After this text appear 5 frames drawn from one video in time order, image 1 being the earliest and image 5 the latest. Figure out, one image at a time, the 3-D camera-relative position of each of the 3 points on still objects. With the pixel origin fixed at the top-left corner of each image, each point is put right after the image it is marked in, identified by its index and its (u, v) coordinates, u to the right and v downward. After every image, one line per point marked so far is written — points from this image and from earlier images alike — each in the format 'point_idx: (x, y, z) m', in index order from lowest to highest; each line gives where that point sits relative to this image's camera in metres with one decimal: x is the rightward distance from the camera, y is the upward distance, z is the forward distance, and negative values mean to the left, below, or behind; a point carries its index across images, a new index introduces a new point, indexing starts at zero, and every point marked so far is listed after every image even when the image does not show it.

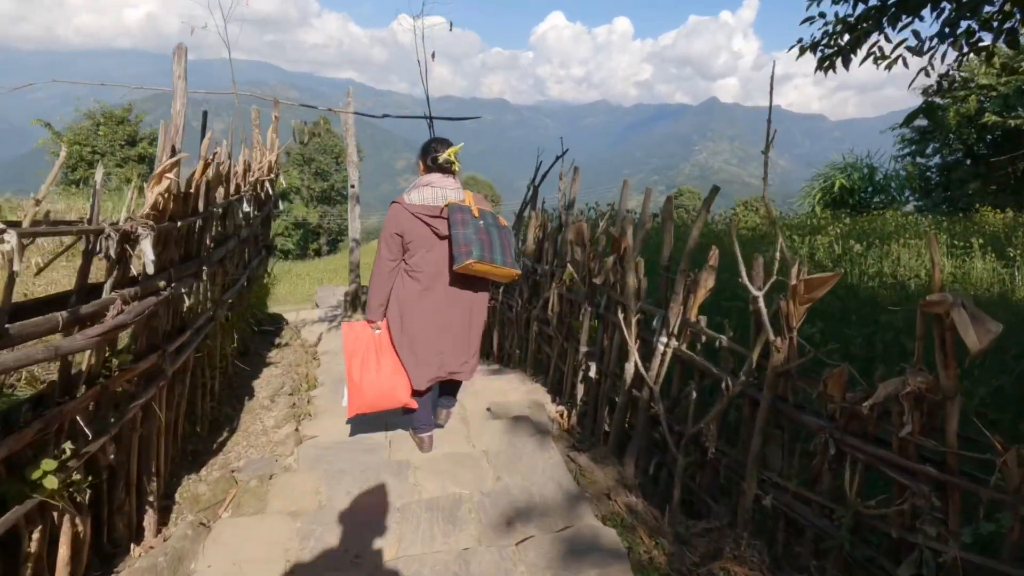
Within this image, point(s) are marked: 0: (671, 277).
0: (+0.9, +0.1, +3.1) m
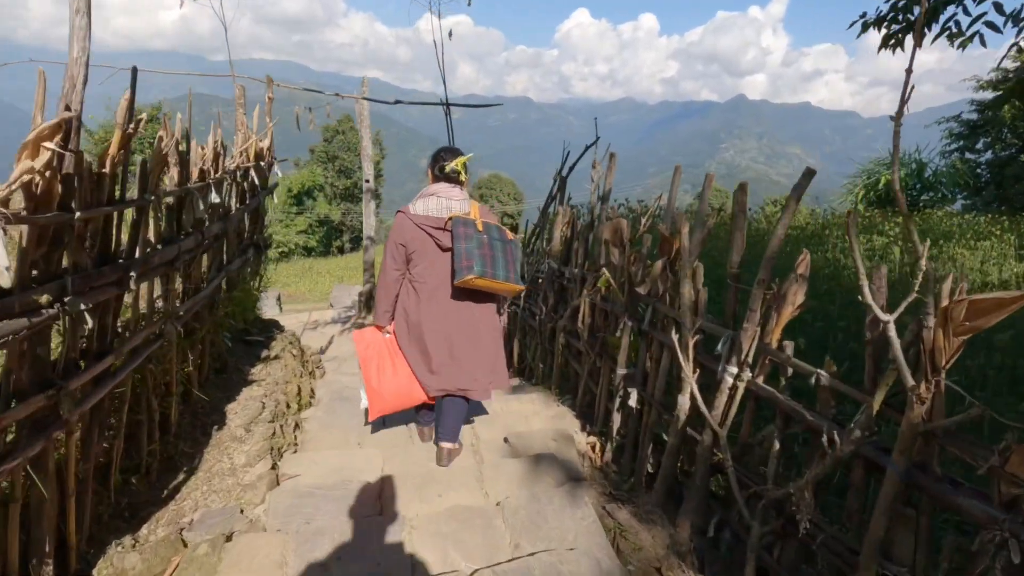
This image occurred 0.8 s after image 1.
0: (+1.0, 0.0, +2.4) m
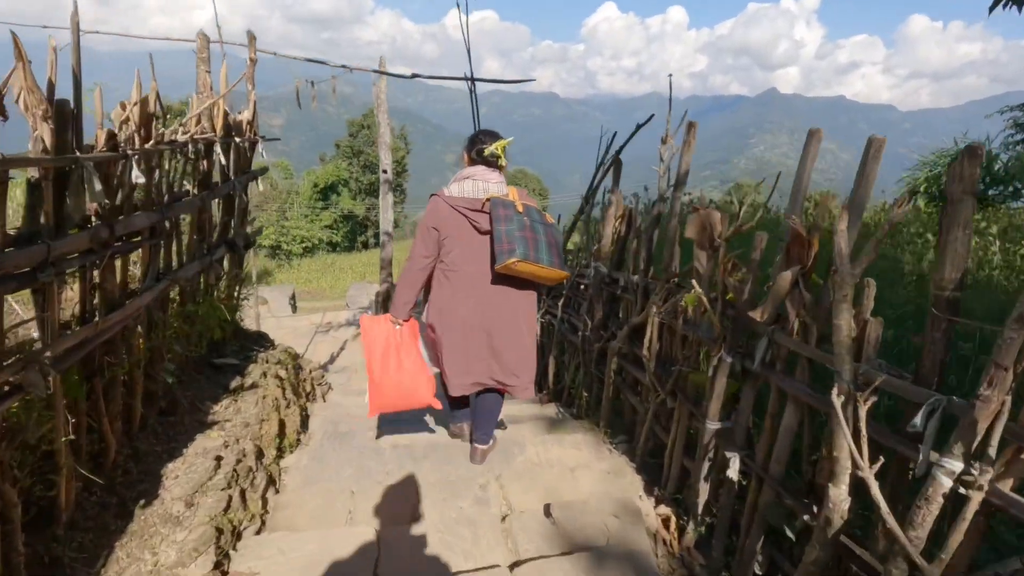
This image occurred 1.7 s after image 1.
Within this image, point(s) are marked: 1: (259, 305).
0: (+1.2, -0.1, +1.5) m
1: (-4.7, -0.3, +10.1) m
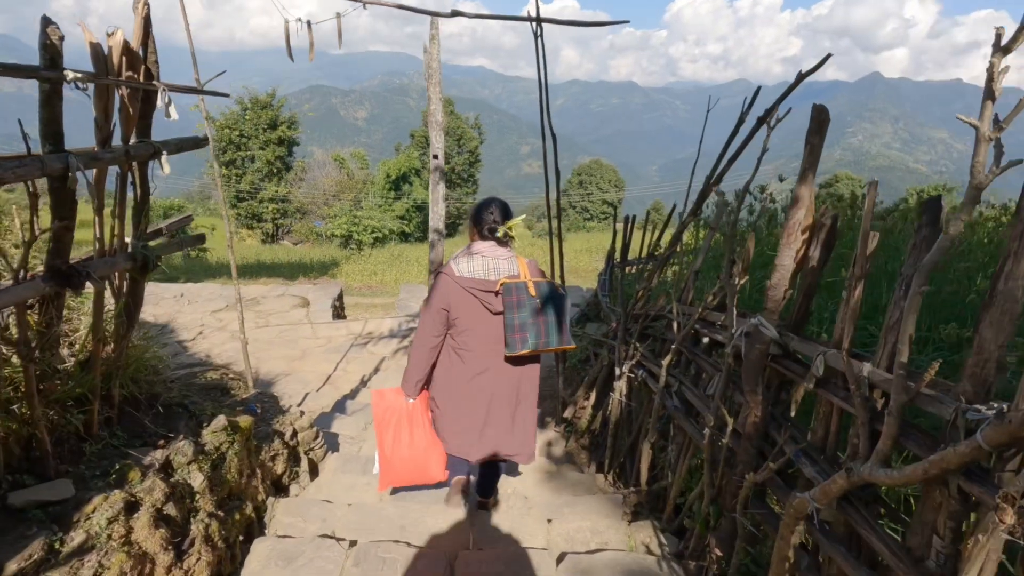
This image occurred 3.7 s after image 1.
0: (+1.2, -0.4, -0.4) m
1: (-3.5, -0.3, +9.0) m
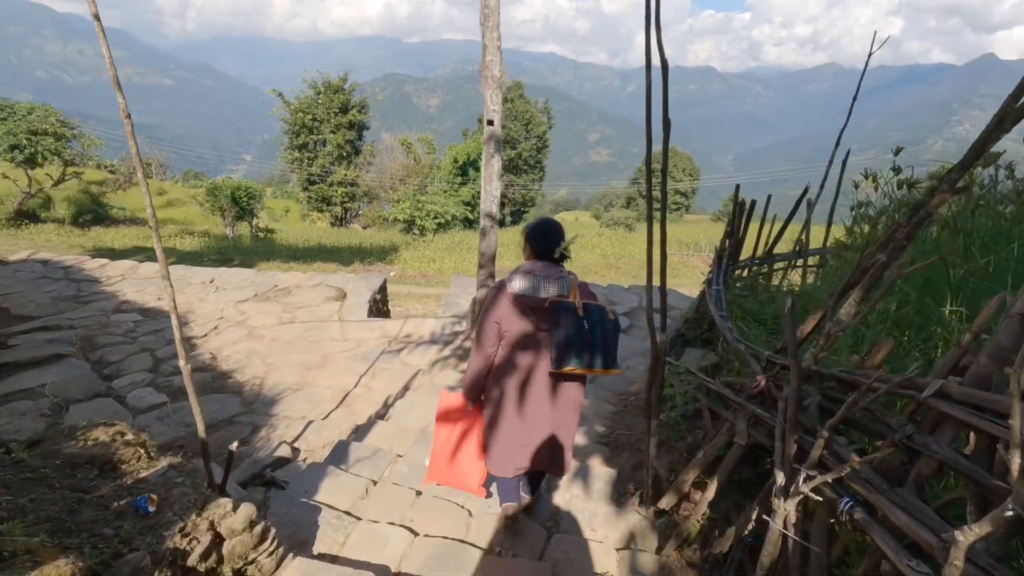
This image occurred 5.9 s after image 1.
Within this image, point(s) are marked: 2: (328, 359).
0: (+1.0, -0.6, -2.1) m
1: (-2.6, -0.2, +7.8) m
2: (-2.1, -0.8, +6.1) m
